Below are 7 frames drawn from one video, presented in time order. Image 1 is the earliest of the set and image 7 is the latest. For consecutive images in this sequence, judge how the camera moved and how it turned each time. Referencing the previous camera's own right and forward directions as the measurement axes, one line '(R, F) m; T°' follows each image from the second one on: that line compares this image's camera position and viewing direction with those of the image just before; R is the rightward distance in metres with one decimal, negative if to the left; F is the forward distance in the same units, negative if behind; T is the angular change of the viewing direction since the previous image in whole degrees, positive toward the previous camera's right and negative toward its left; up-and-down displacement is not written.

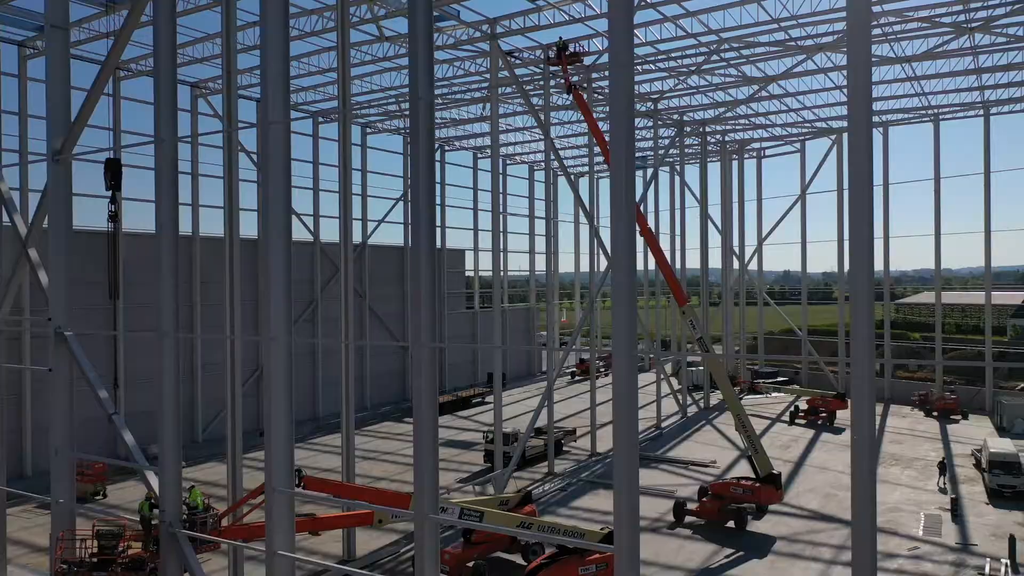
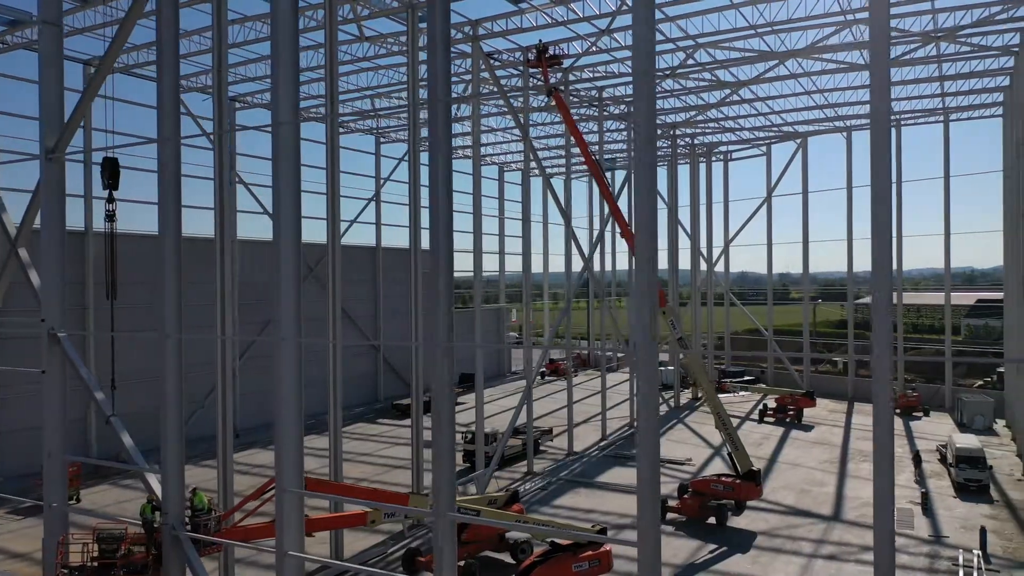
(-0.3, -0.1) m; +3°
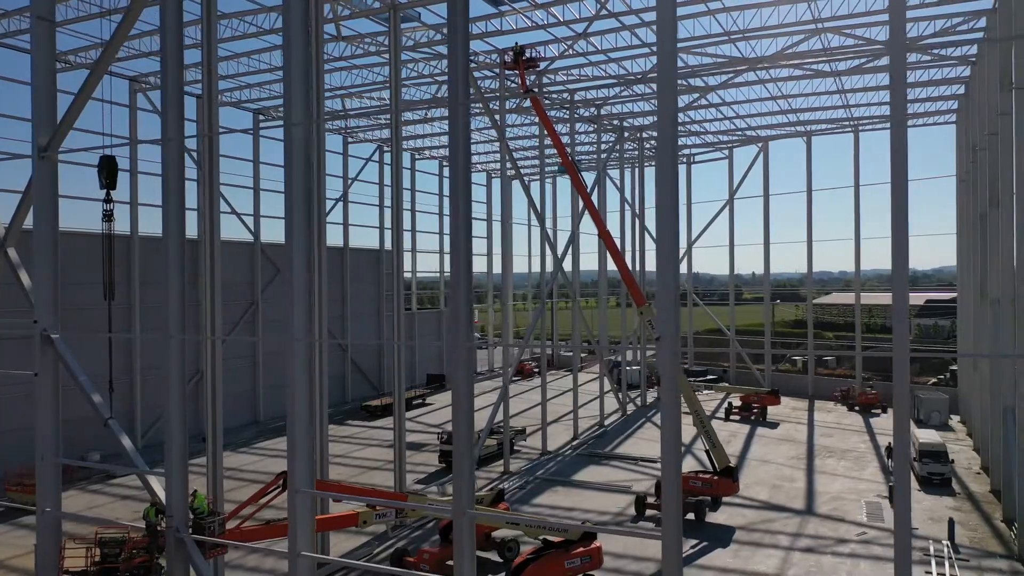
(-0.4, -0.1) m; +3°
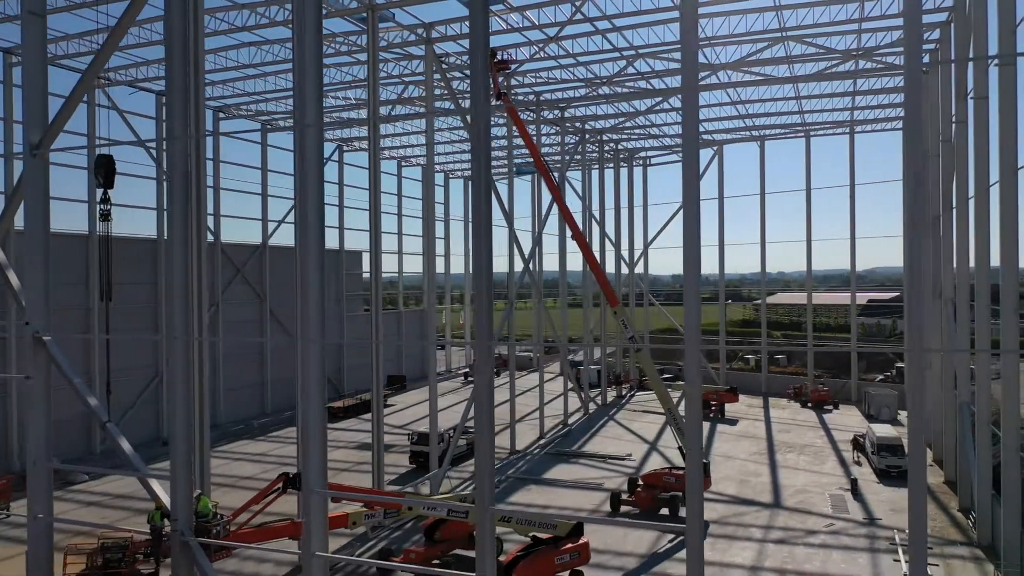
(-0.5, -0.1) m; +4°
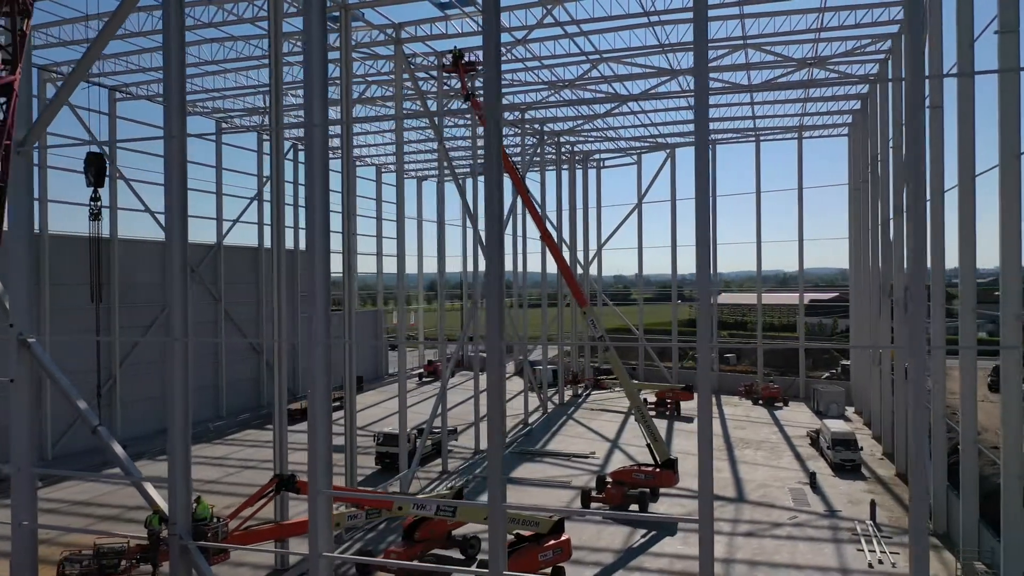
(-0.5, -0.1) m; +4°
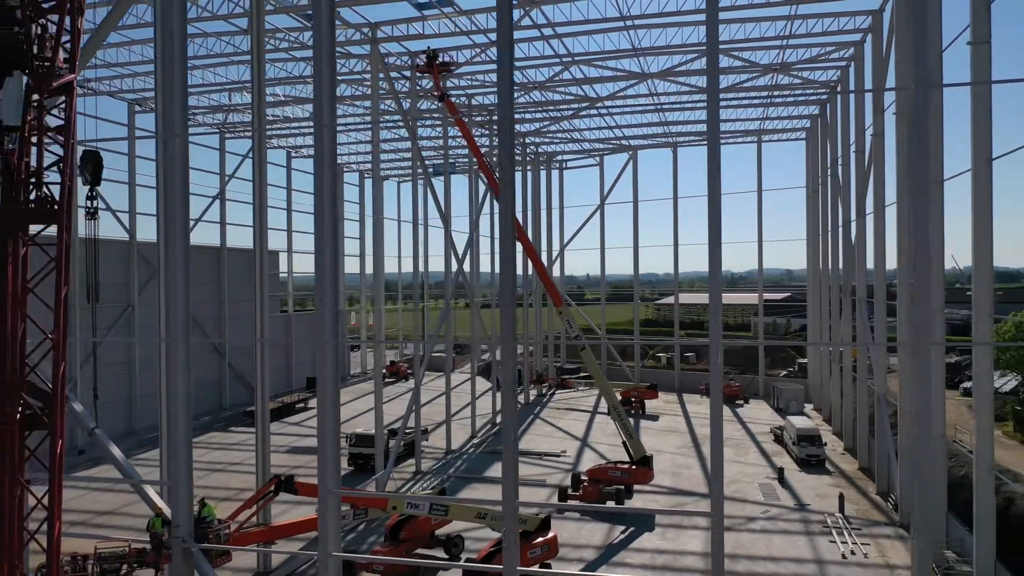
(-0.4, -0.1) m; +3°
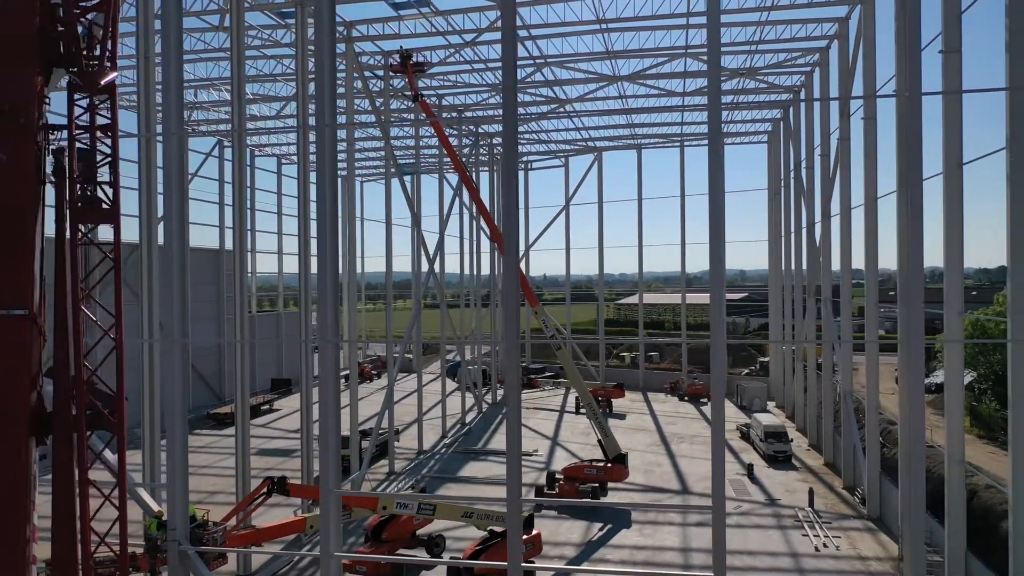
(-0.3, -0.1) m; +3°
